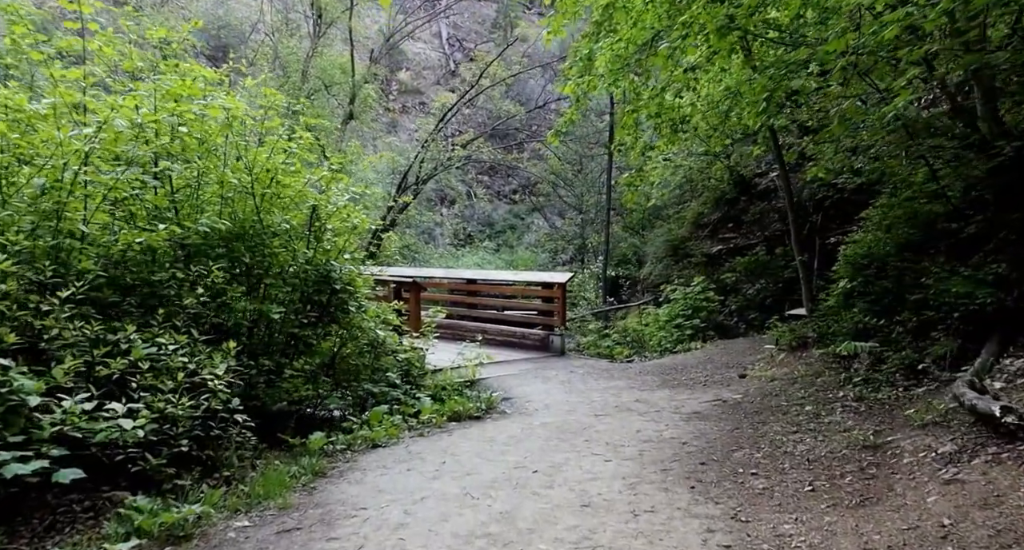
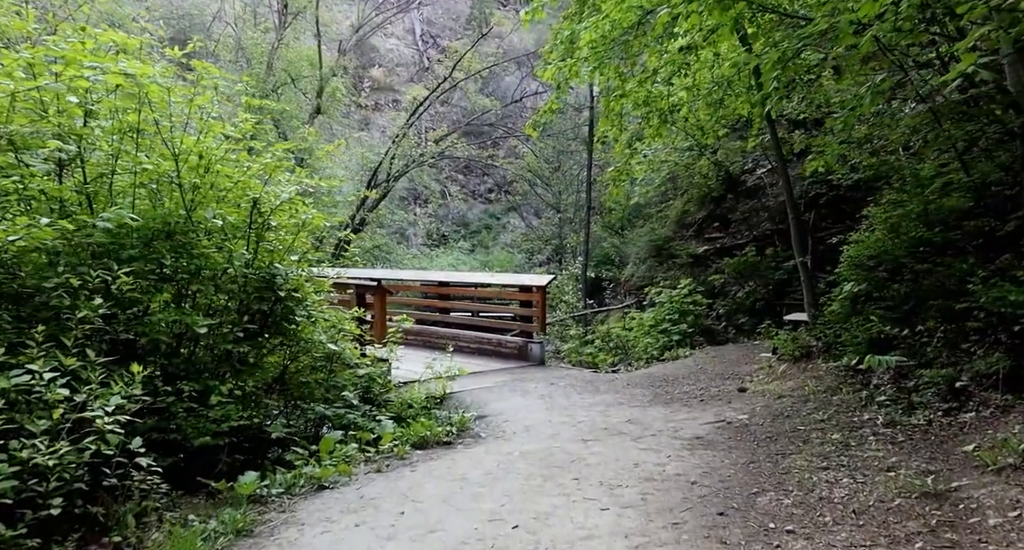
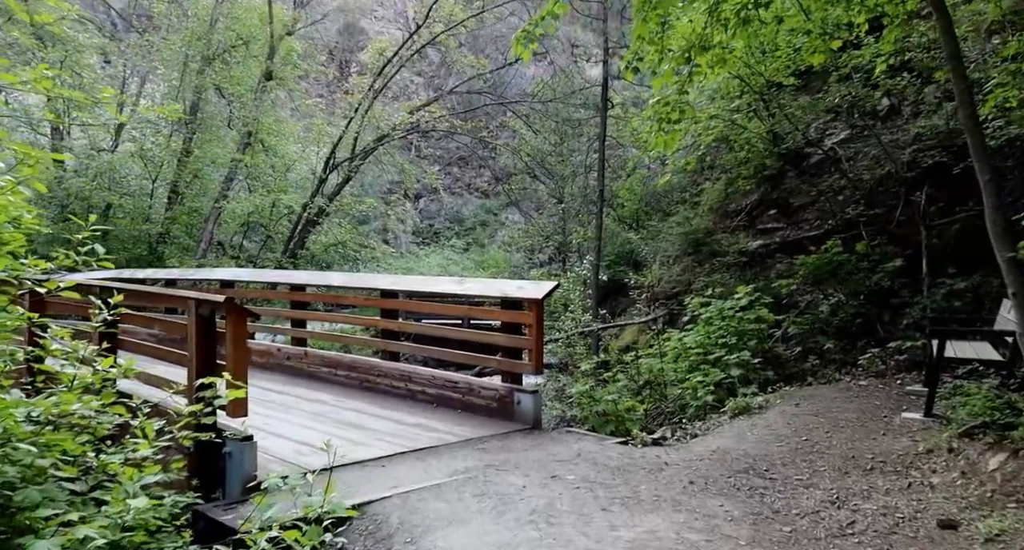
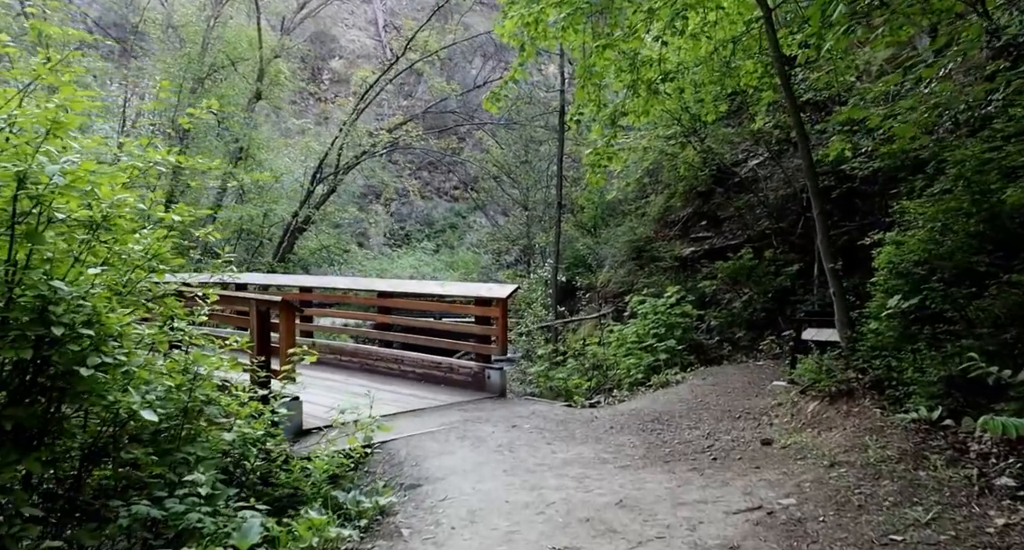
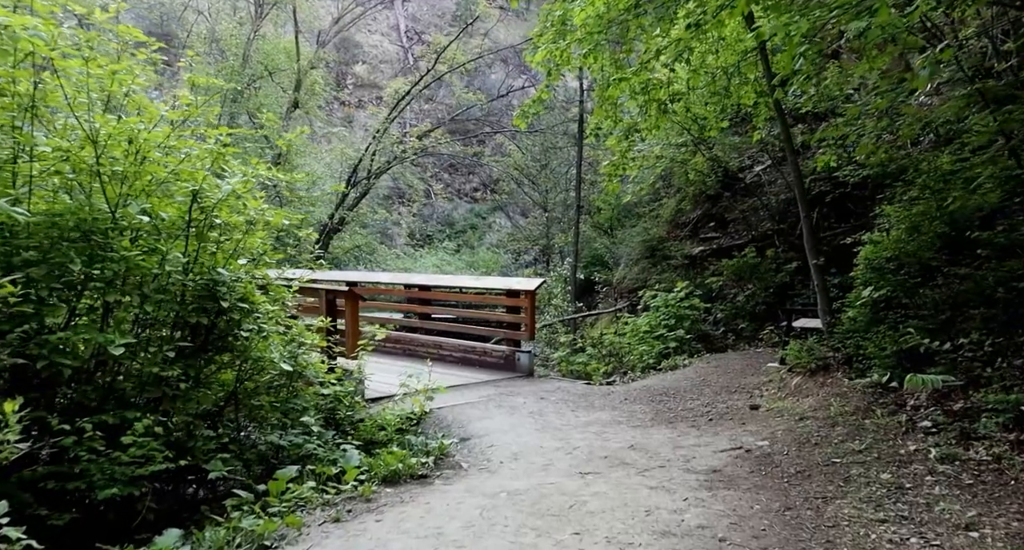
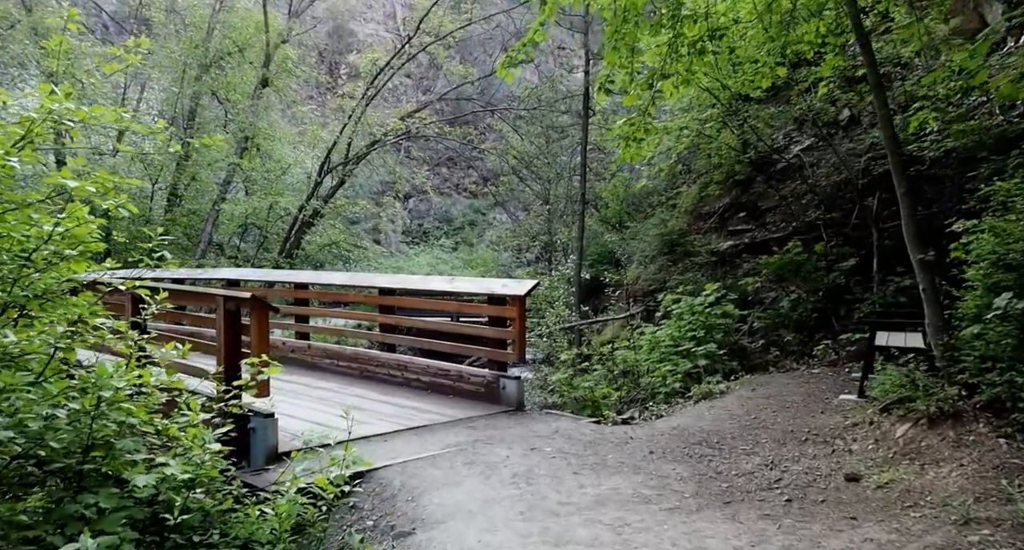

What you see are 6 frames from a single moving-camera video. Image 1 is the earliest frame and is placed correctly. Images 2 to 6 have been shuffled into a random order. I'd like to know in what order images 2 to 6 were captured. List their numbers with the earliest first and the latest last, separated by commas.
2, 5, 4, 6, 3
